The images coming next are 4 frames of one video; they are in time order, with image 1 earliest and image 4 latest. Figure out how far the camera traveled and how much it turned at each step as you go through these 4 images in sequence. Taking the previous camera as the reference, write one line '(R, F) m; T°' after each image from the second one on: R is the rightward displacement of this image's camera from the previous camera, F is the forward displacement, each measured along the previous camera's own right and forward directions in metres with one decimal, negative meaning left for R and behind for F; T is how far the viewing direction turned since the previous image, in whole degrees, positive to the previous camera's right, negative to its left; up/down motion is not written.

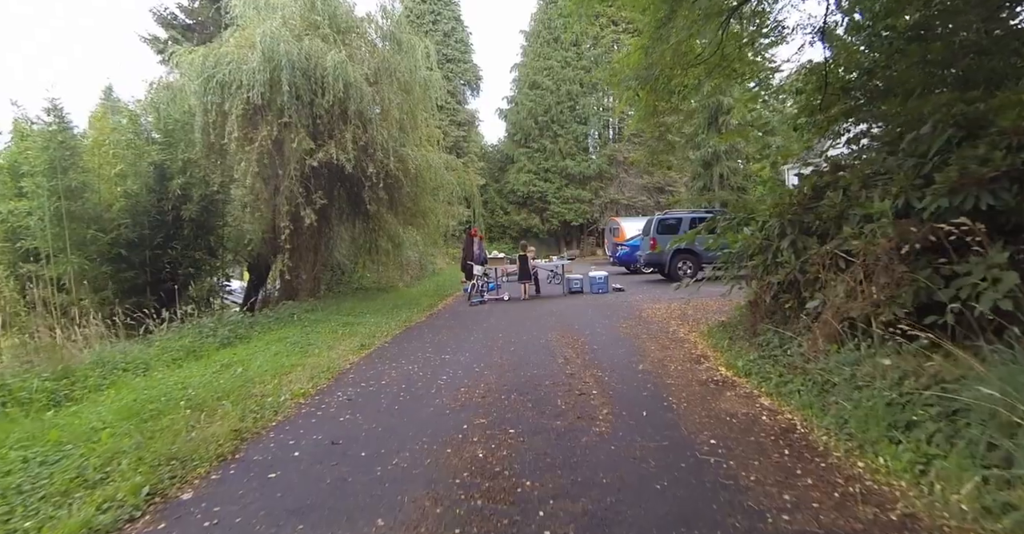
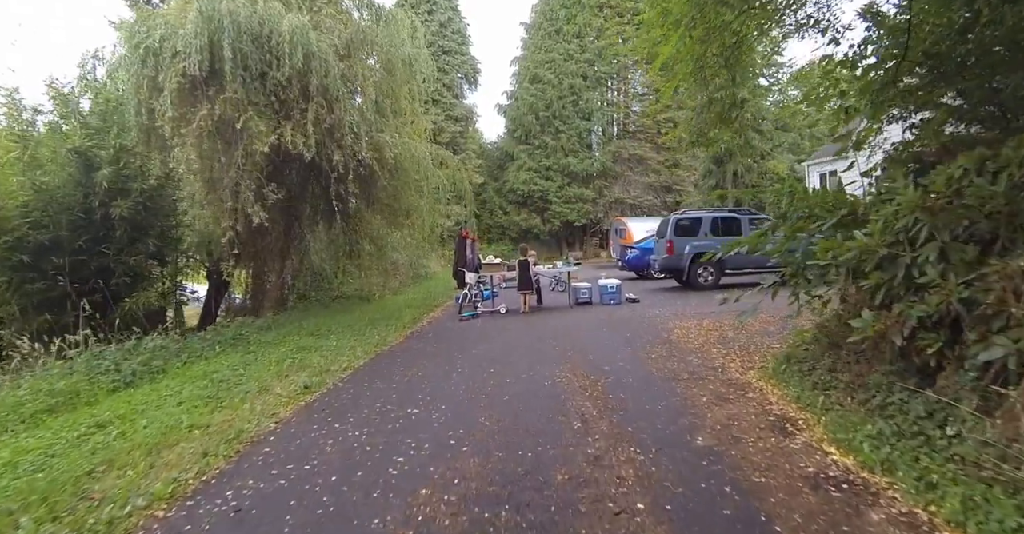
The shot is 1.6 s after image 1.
(0.0, +1.9) m; 0°
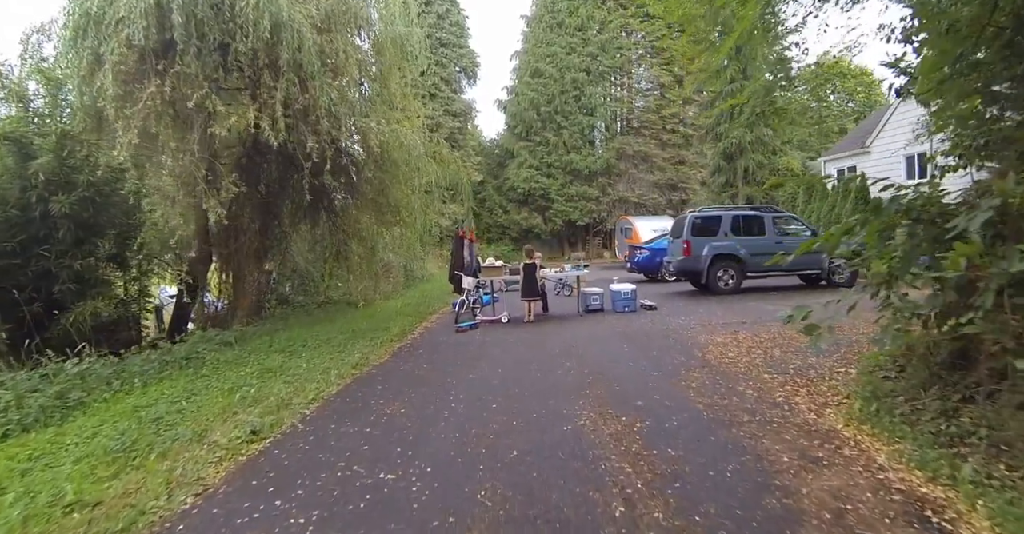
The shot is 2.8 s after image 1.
(-0.1, +1.3) m; 0°
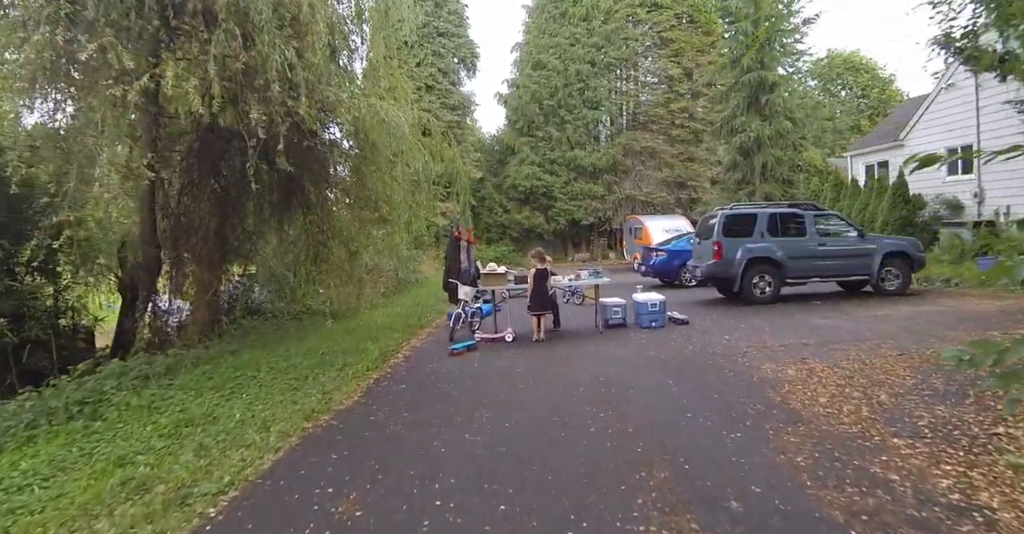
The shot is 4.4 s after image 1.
(-0.1, +1.7) m; 0°
